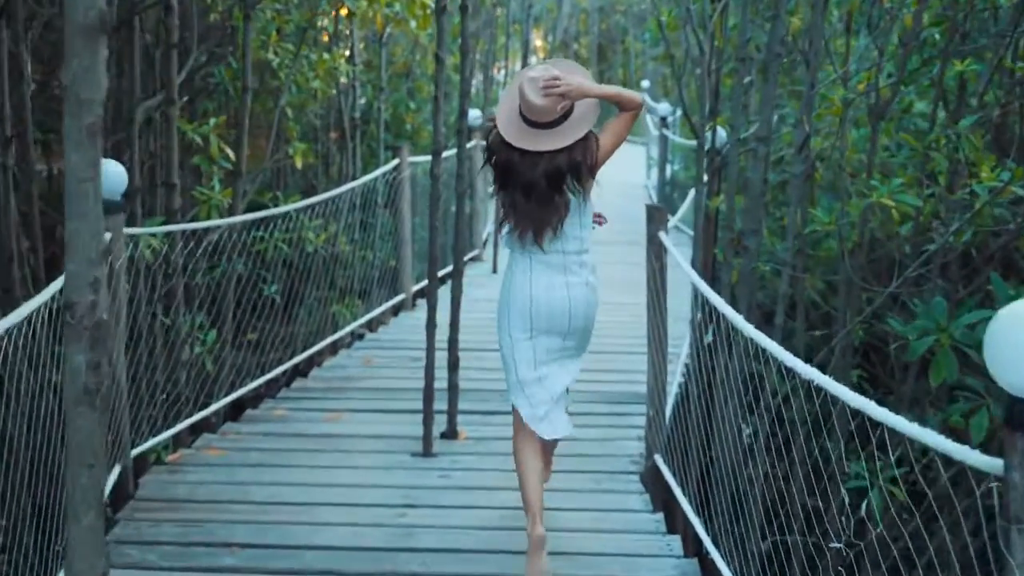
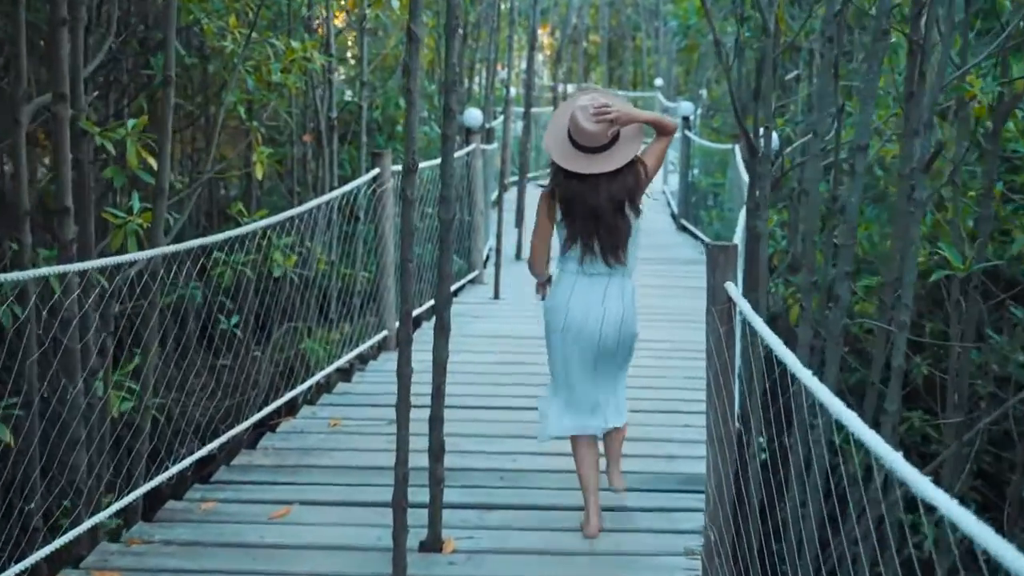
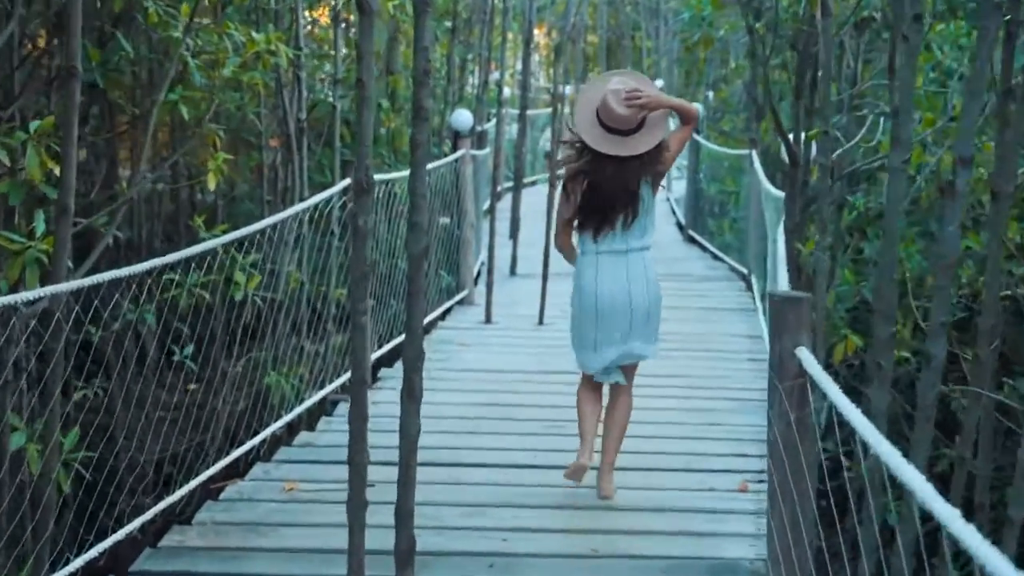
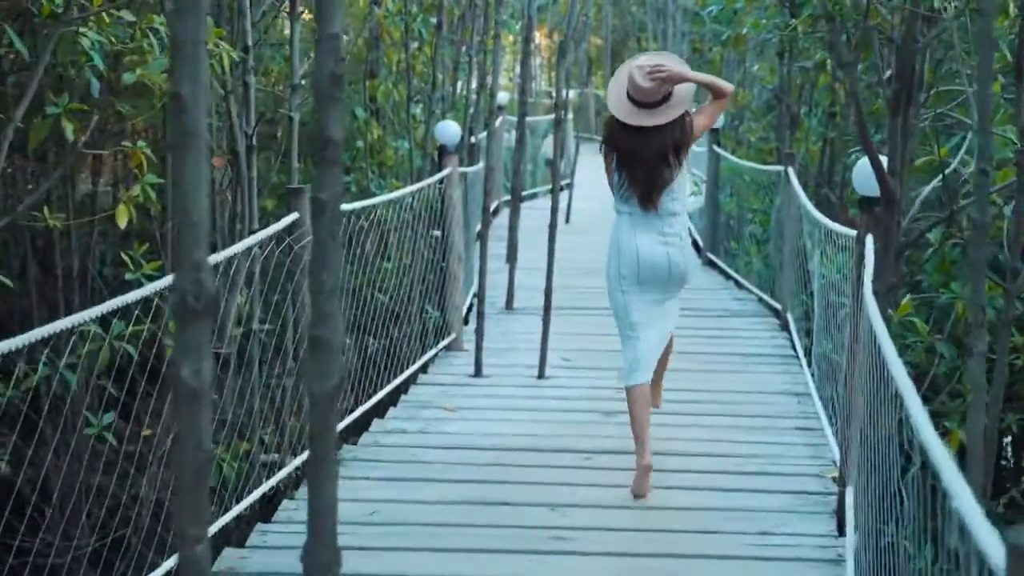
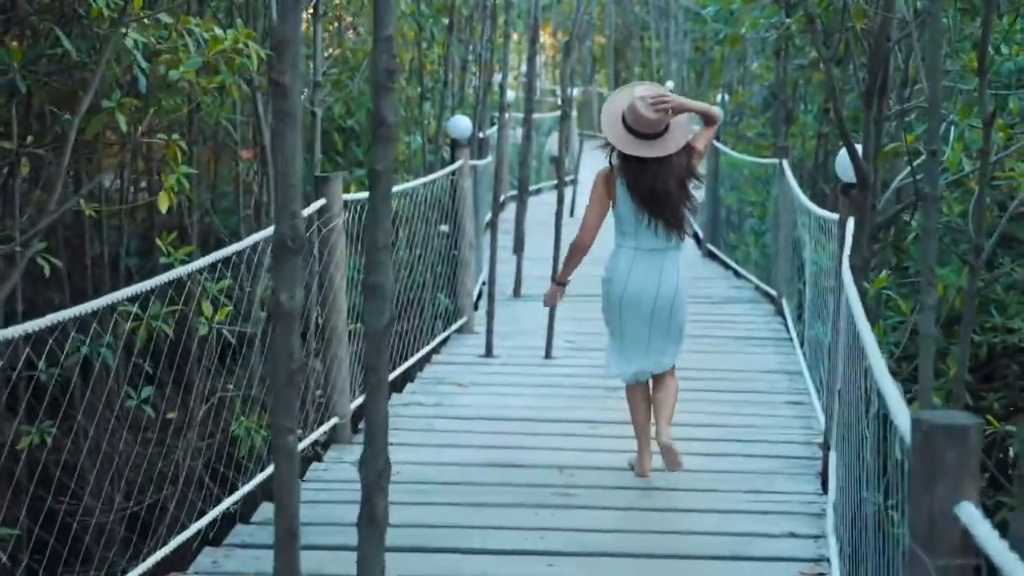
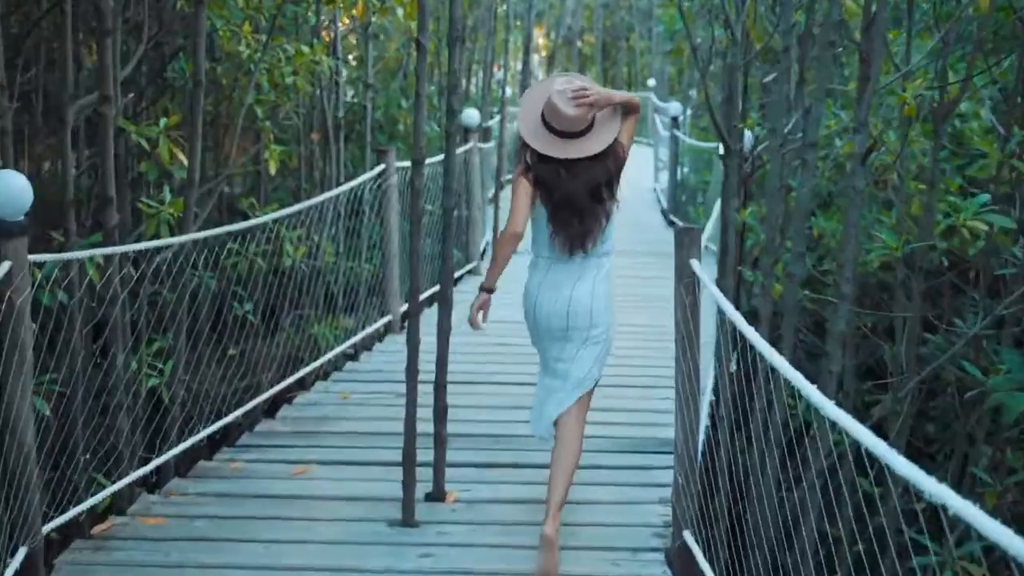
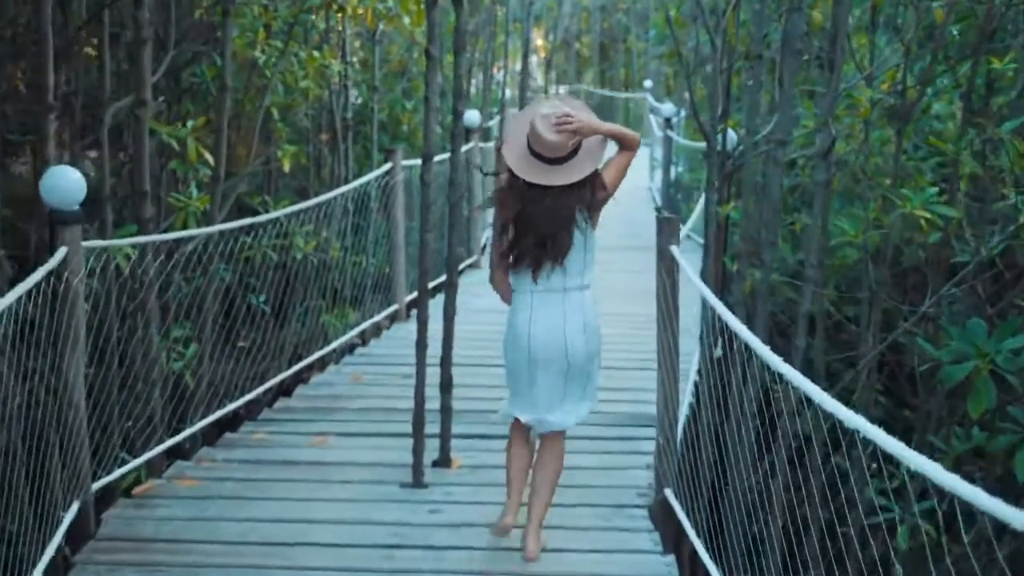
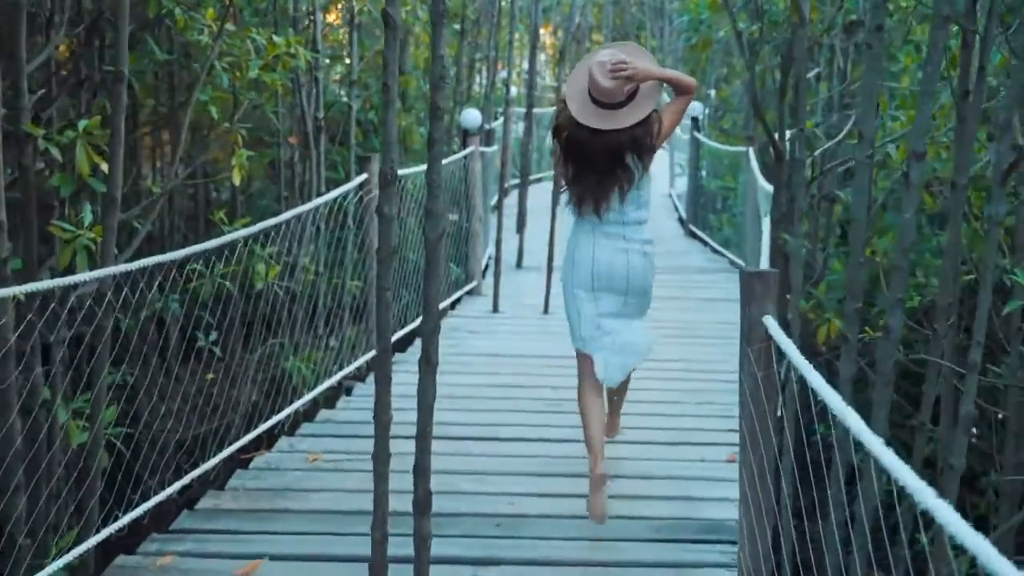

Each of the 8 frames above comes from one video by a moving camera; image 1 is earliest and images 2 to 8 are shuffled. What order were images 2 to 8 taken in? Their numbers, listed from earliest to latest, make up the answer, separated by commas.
7, 6, 2, 8, 3, 5, 4
